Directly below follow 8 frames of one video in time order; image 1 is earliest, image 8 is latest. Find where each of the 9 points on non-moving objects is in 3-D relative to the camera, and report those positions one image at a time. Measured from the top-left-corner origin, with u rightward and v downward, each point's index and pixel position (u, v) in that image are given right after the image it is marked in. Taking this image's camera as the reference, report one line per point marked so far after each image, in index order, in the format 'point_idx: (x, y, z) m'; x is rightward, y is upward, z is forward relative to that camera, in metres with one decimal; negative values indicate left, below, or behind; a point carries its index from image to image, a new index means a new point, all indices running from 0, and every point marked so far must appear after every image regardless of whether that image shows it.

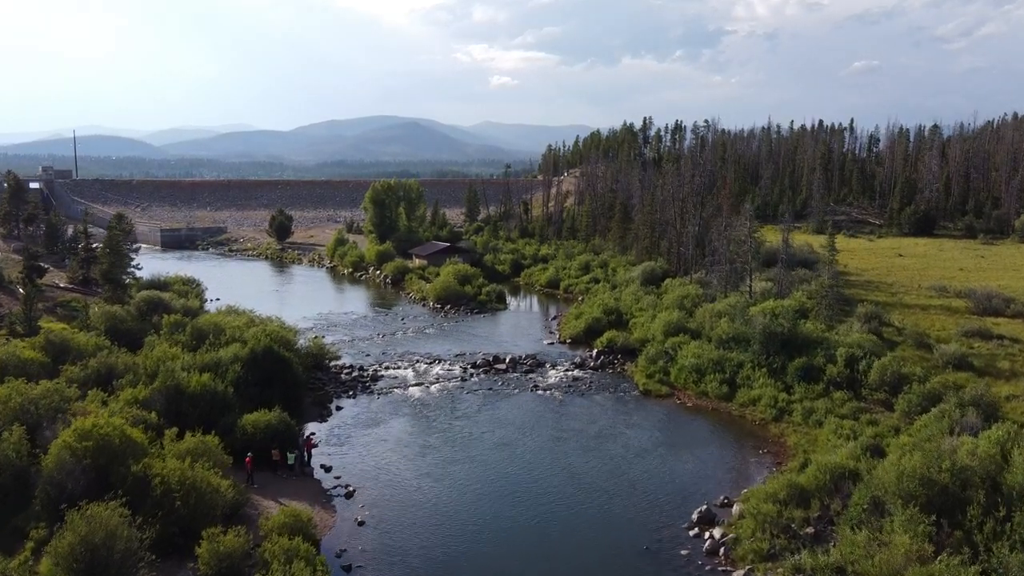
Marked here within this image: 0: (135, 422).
0: (-8.8, -3.1, +18.8) m
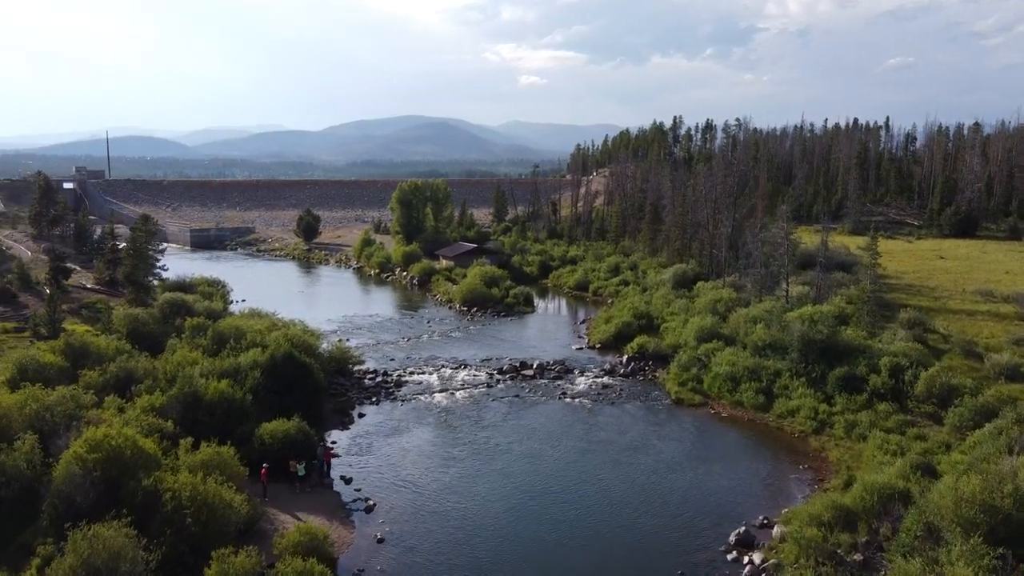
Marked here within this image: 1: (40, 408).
0: (-8.2, -3.2, +18.2) m
1: (-10.7, -2.7, +18.5) m
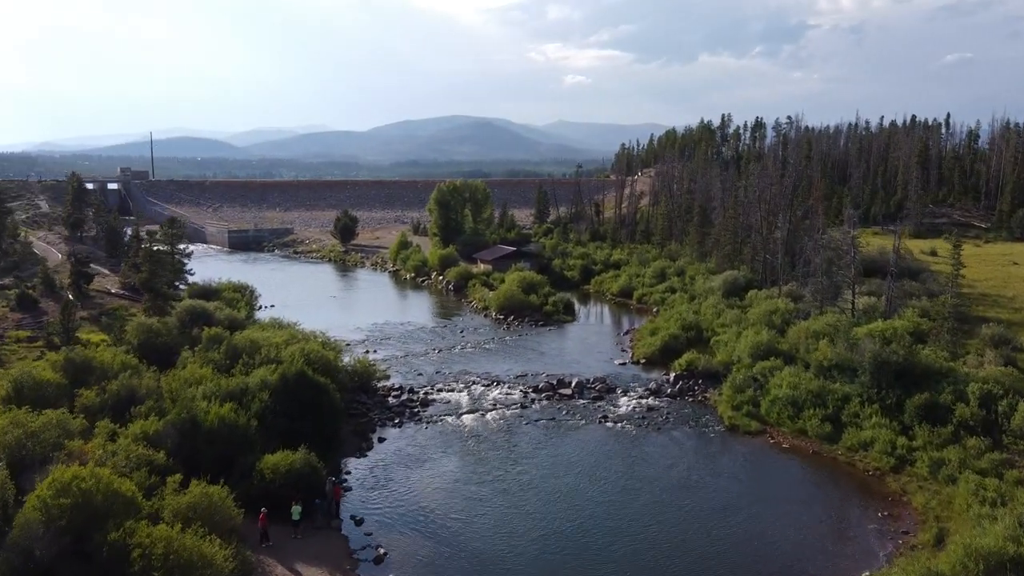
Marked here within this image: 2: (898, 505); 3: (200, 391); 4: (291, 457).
0: (-7.5, -3.6, +16.3) m
1: (-10.1, -3.0, +16.7) m
2: (+8.7, -4.9, +18.2) m
3: (-7.7, -2.6, +19.9) m
4: (-4.8, -3.7, +17.5) m
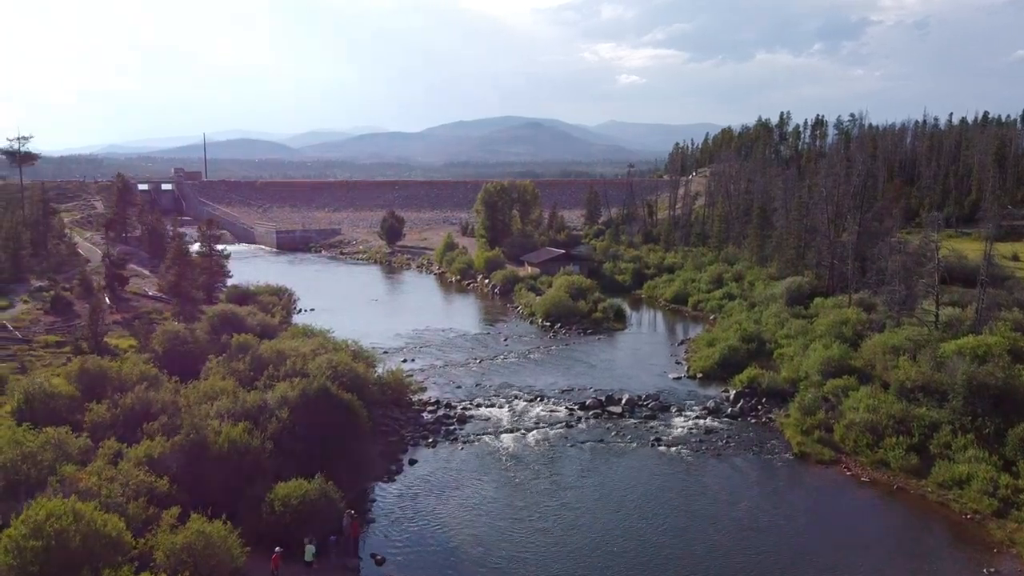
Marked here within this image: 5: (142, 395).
0: (-6.8, -3.7, +14.6) m
1: (-9.4, -3.2, +15.2) m
2: (+9.5, -5.2, +15.6) m
3: (-6.7, -2.7, +18.3) m
4: (-4.0, -3.9, +15.7) m
5: (-9.1, -2.6, +19.8) m
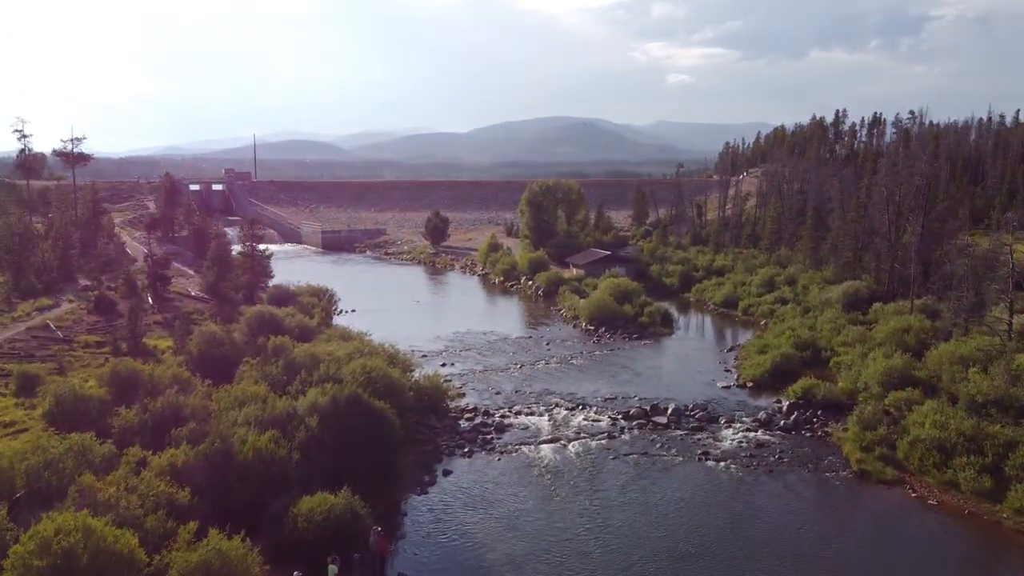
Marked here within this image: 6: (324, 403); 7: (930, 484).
0: (-6.2, -3.8, +14.1) m
1: (-8.7, -3.2, +14.8) m
2: (+10.1, -5.4, +14.1) m
3: (-5.9, -2.8, +17.7) m
4: (-3.3, -4.0, +14.9) m
5: (-8.1, -2.7, +19.3) m
6: (-4.3, -2.6, +18.4) m
7: (+9.8, -4.6, +18.9) m
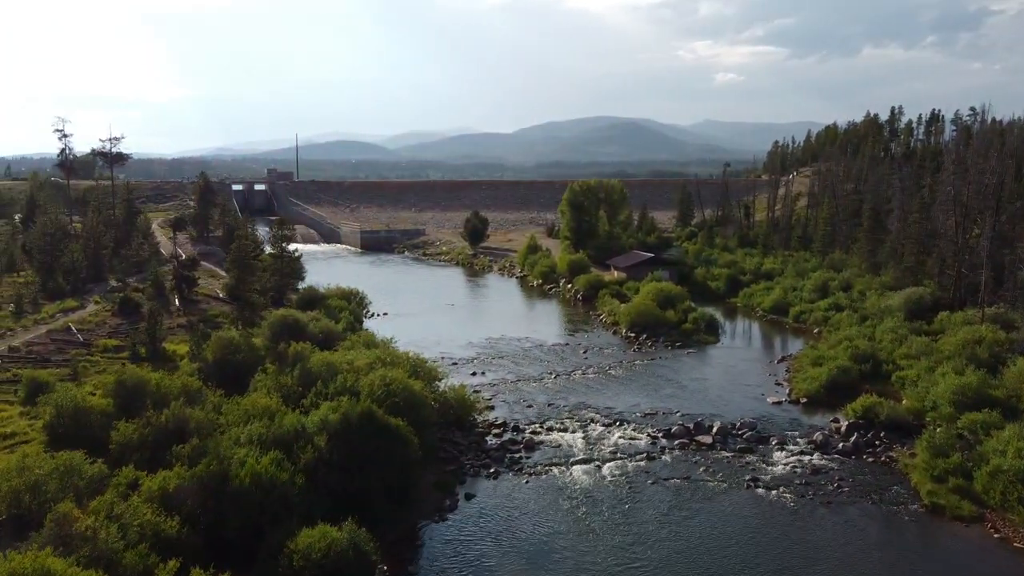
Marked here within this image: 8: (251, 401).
0: (-5.9, -3.9, +12.7) m
1: (-8.3, -3.4, +13.5) m
2: (+10.4, -5.6, +11.8) m
3: (-5.4, -2.9, +16.3) m
4: (-3.0, -4.1, +13.4) m
5: (-7.5, -2.8, +18.0) m
6: (-3.7, -2.8, +16.9) m
7: (+10.3, -4.8, +16.6) m
8: (-6.3, -2.7, +19.7) m
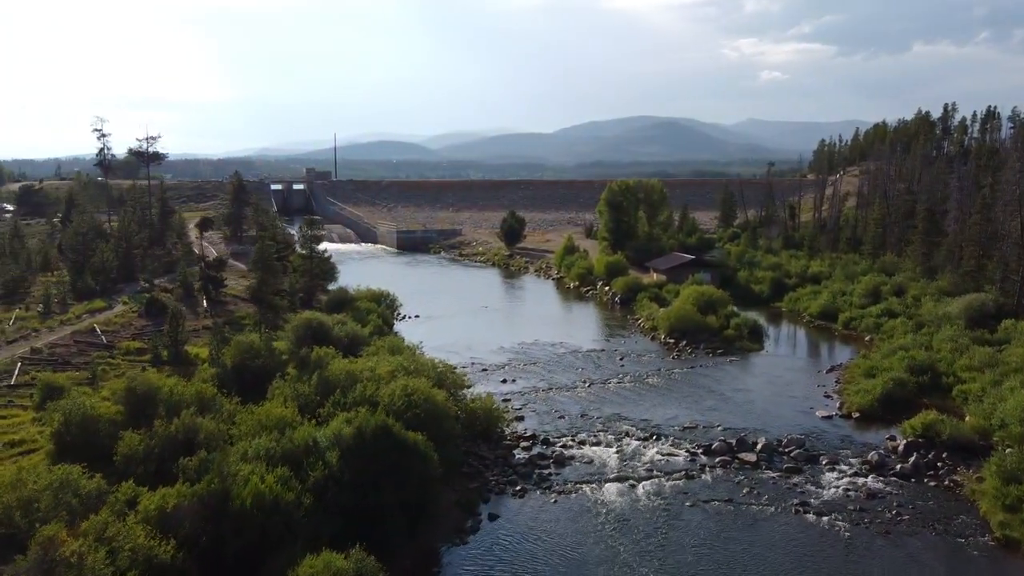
0: (-5.6, -4.0, +11.7) m
1: (-8.0, -3.4, +12.7) m
2: (+10.7, -5.8, +10.0) m
3: (-4.9, -3.0, +15.3) m
4: (-2.6, -4.2, +12.2) m
5: (-6.9, -2.9, +17.1) m
6: (-3.2, -2.9, +15.8) m
7: (+10.8, -5.0, +14.9) m
8: (-5.7, -2.8, +18.7) m
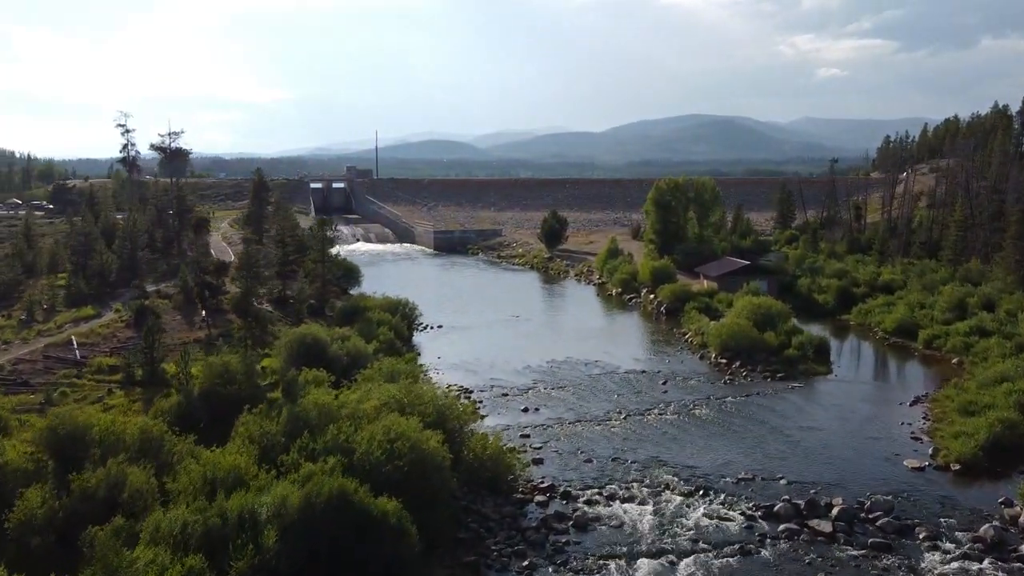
0: (-5.9, -4.4, +8.1) m
1: (-8.2, -3.8, +9.2) m
2: (+10.2, -6.3, +5.5) m
3: (-5.0, -3.4, +11.7) m
4: (-2.9, -4.6, +8.5) m
5: (-6.9, -3.2, +13.6) m
6: (-3.2, -3.2, +12.1) m
7: (+10.7, -5.5, +10.3) m
8: (-5.6, -3.1, +15.1) m
